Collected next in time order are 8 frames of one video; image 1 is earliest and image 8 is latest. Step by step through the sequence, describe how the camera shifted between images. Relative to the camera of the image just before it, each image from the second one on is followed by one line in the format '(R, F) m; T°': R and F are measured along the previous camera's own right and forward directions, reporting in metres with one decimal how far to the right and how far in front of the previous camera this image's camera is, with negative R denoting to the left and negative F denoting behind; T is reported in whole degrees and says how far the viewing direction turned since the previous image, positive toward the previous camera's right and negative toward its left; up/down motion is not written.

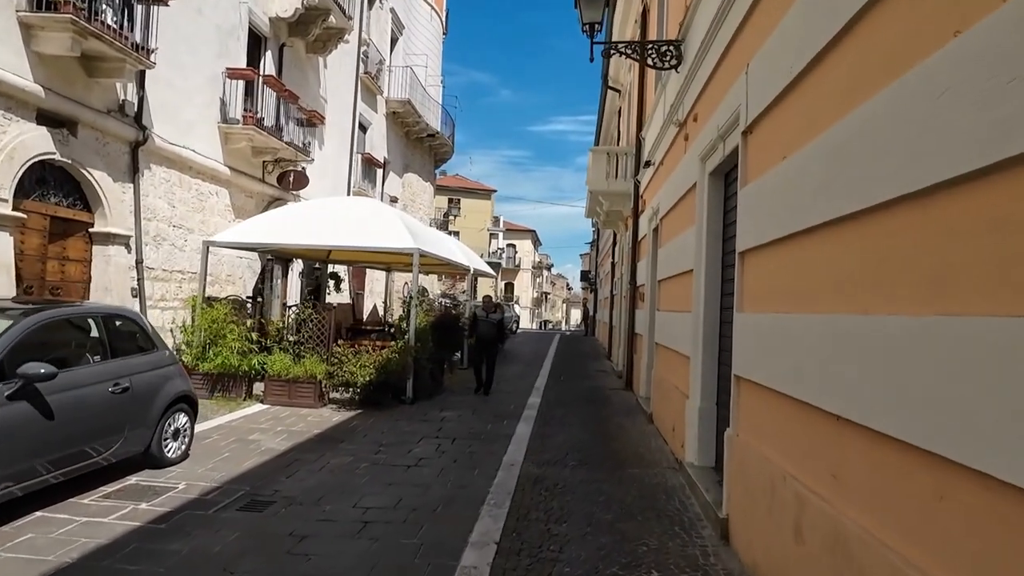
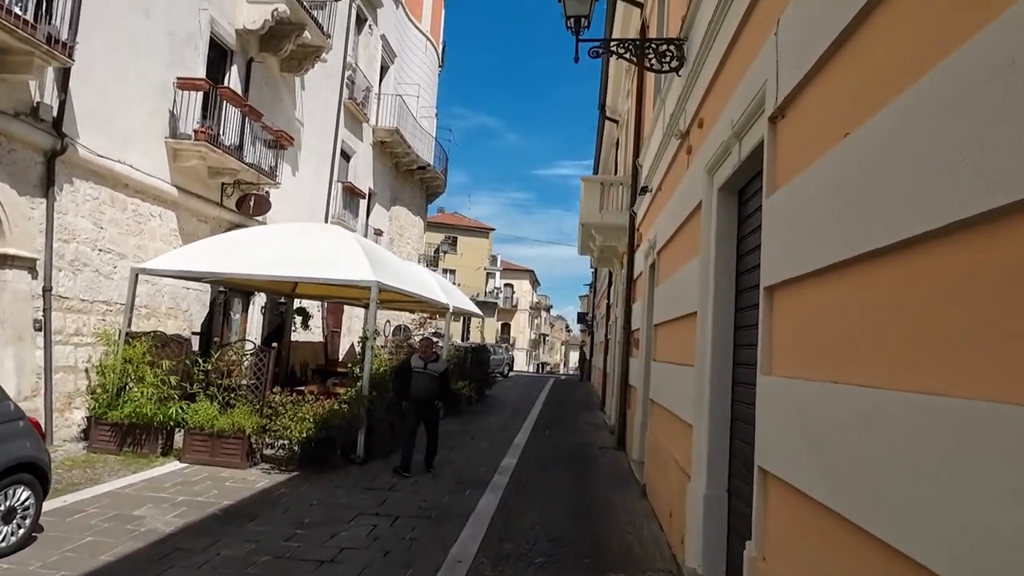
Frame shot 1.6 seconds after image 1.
(+0.3, +1.3) m; 0°
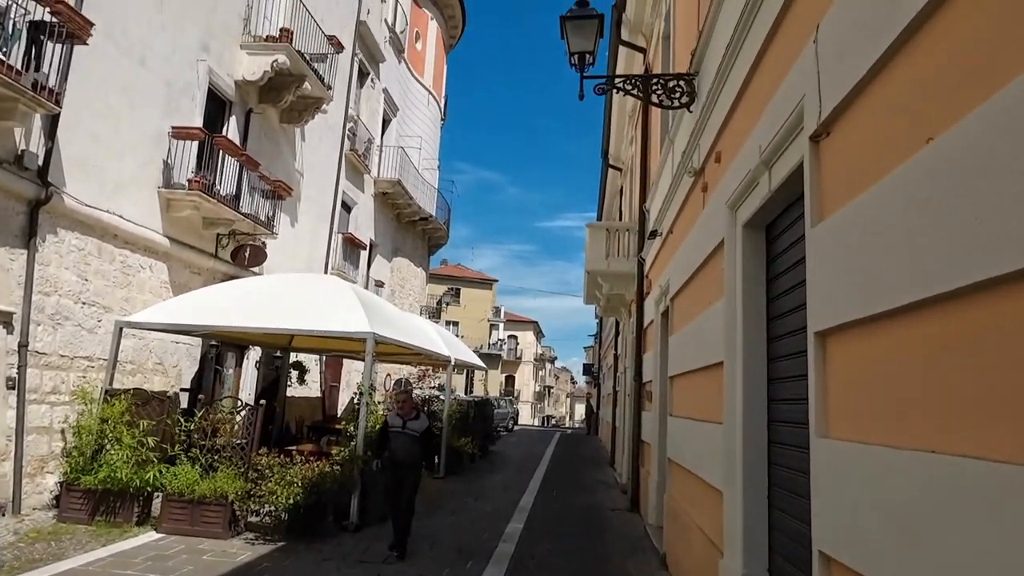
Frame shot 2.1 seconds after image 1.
(0.0, +0.4) m; 0°
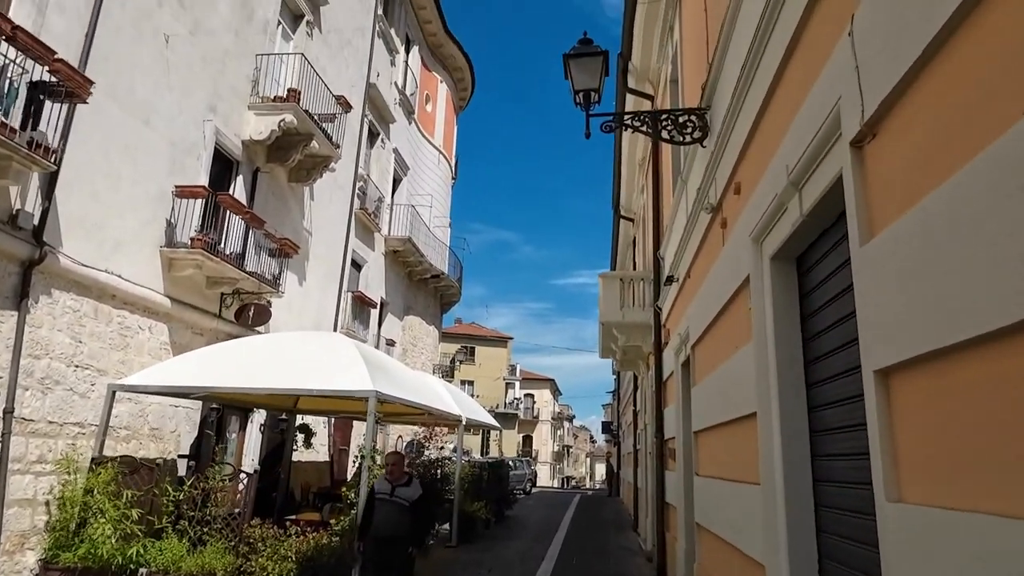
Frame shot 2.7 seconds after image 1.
(+0.1, +0.4) m; -1°
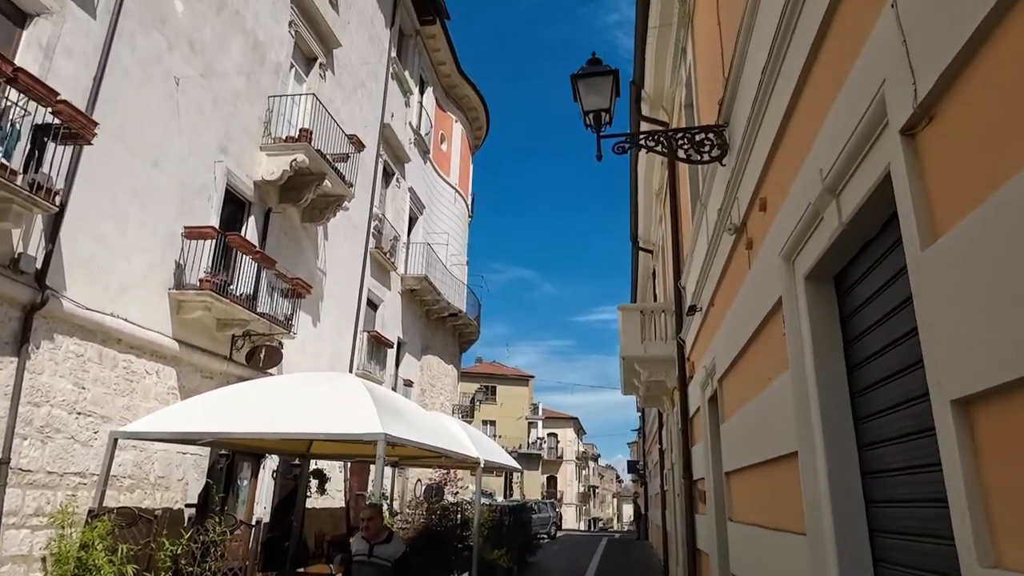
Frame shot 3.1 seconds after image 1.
(+0.1, +0.3) m; -2°
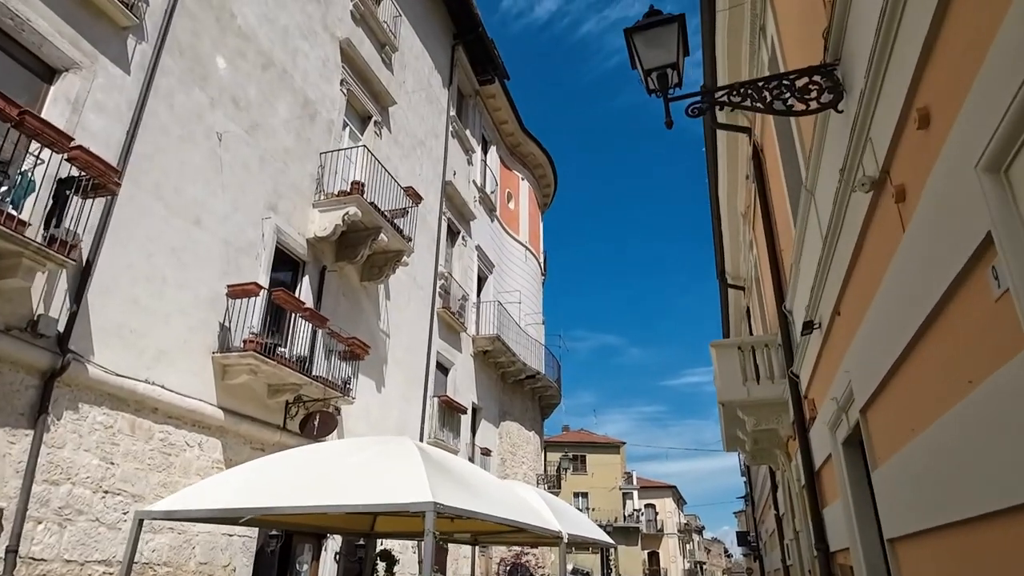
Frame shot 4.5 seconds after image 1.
(+0.1, +1.2) m; -7°
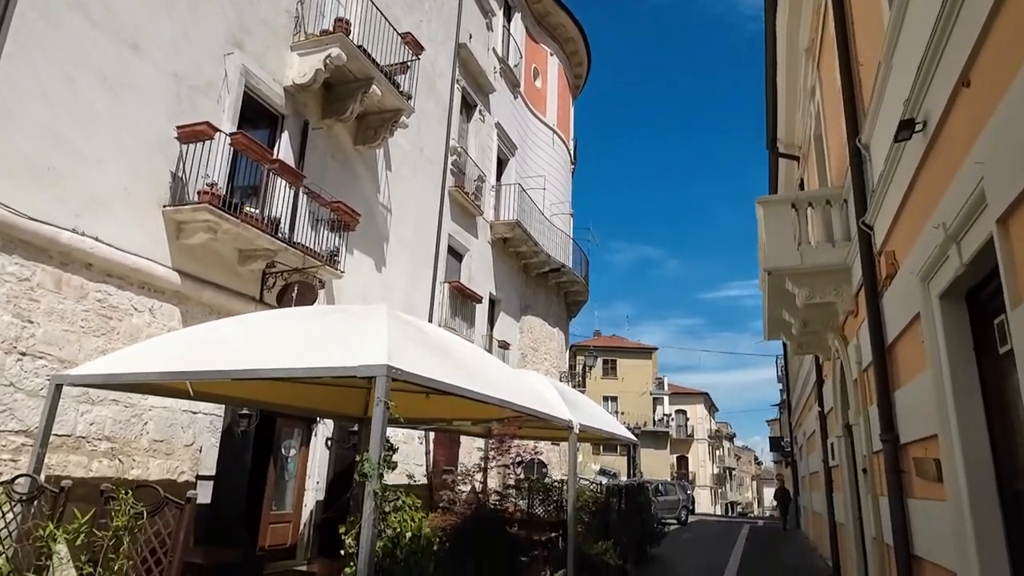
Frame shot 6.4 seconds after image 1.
(+0.4, +1.4) m; -3°
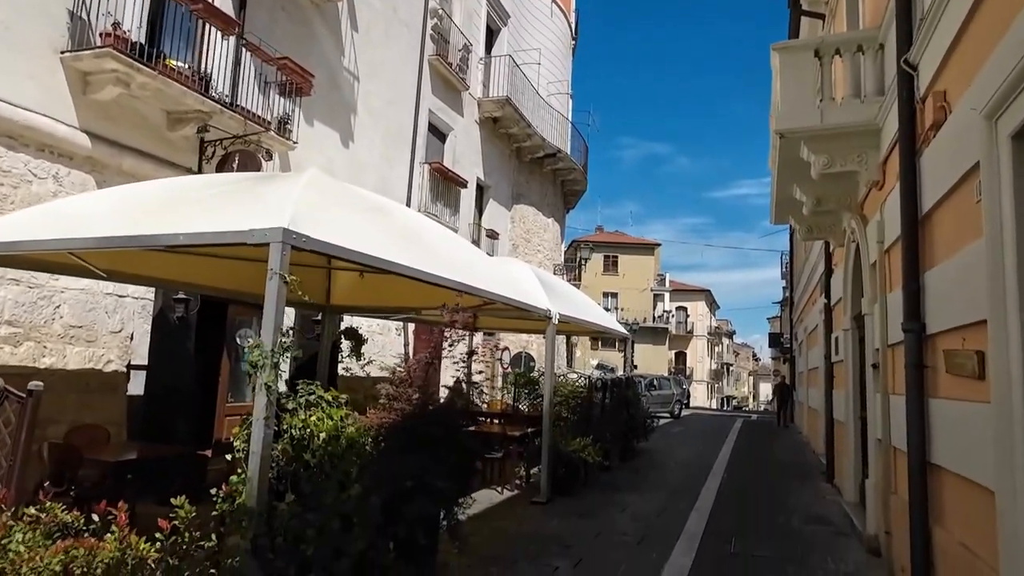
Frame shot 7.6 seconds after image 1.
(+0.4, +1.0) m; 0°
